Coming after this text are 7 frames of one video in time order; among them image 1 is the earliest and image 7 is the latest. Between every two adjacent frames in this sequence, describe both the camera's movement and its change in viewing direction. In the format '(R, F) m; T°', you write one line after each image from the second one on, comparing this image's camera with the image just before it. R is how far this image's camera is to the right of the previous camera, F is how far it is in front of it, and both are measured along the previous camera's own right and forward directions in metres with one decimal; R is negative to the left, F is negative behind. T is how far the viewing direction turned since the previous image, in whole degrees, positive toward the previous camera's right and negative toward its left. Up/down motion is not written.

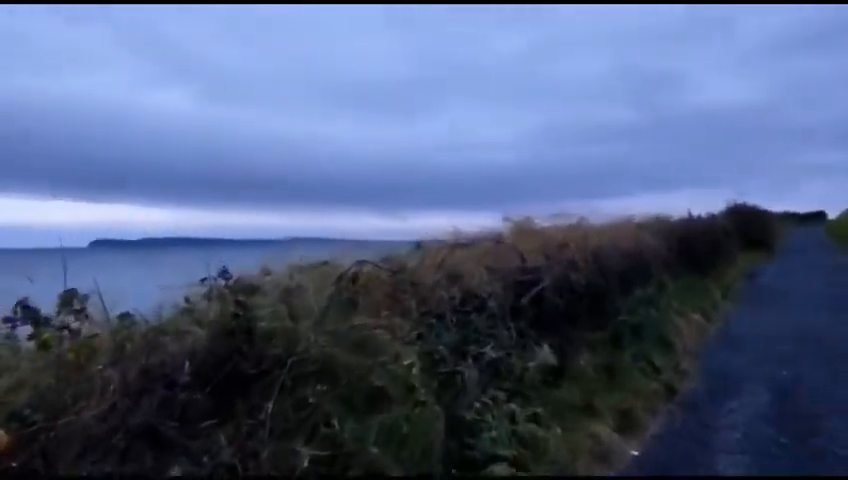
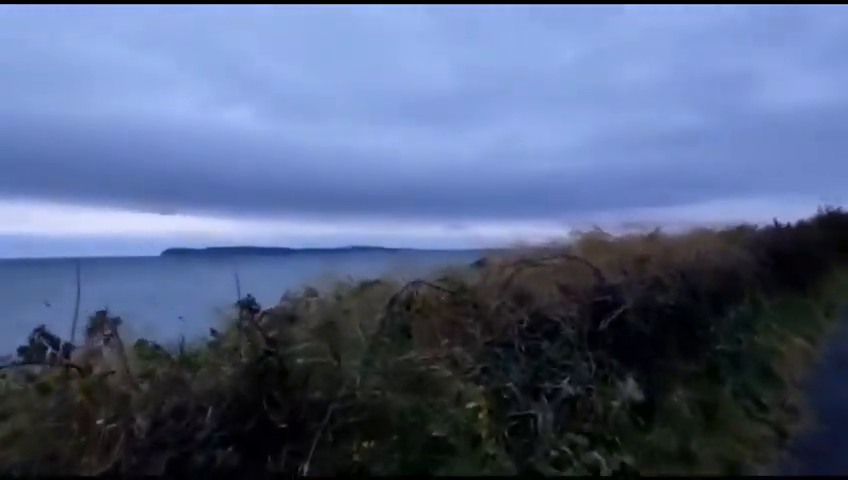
(-0.1, +0.9) m; -6°
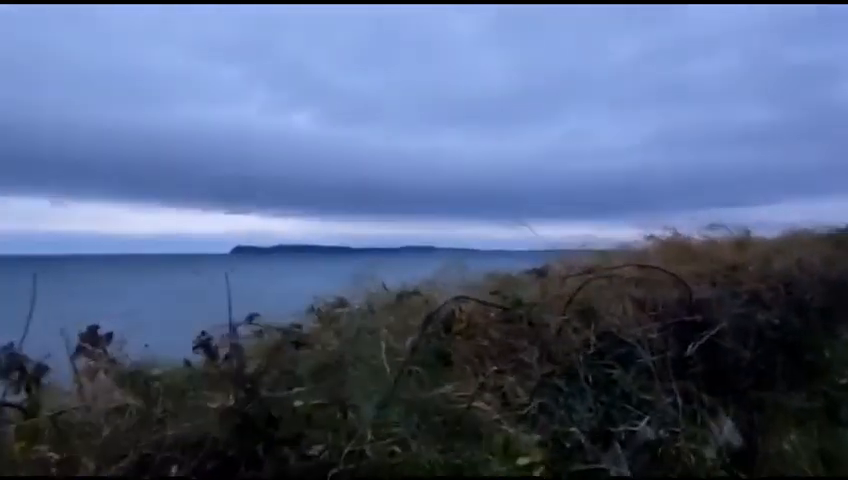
(+0.2, +1.1) m; -7°
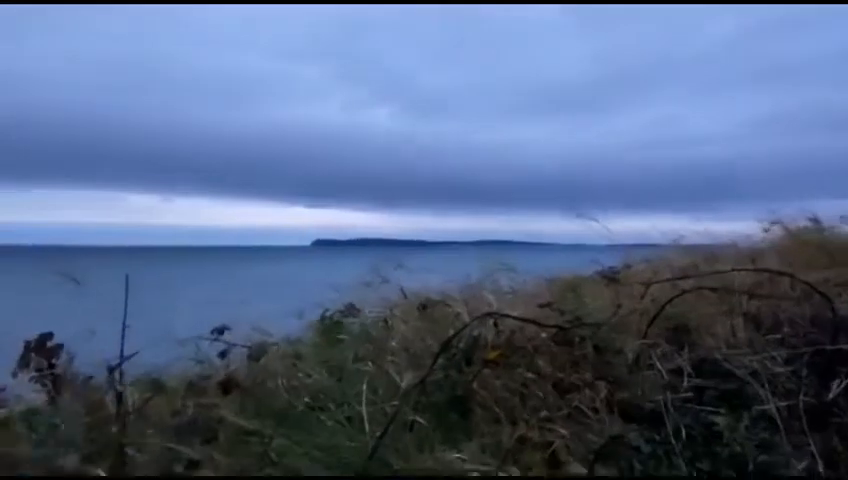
(+0.4, +1.4) m; -9°
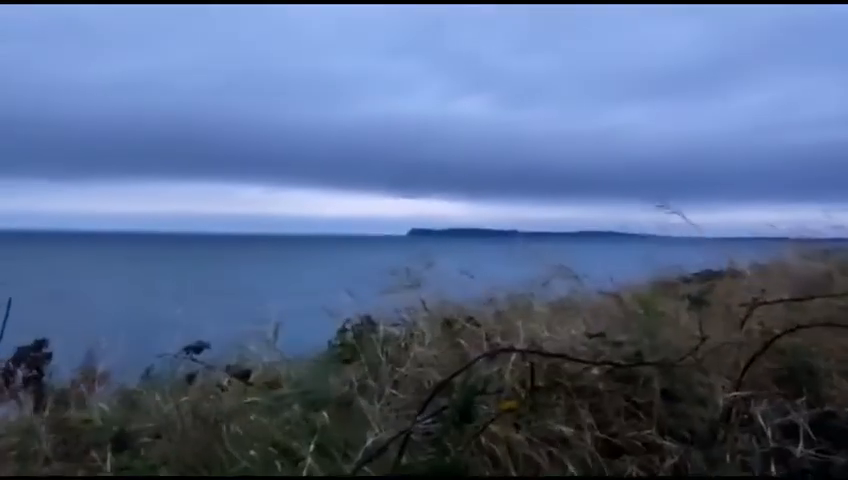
(+0.6, +0.9) m; -11°
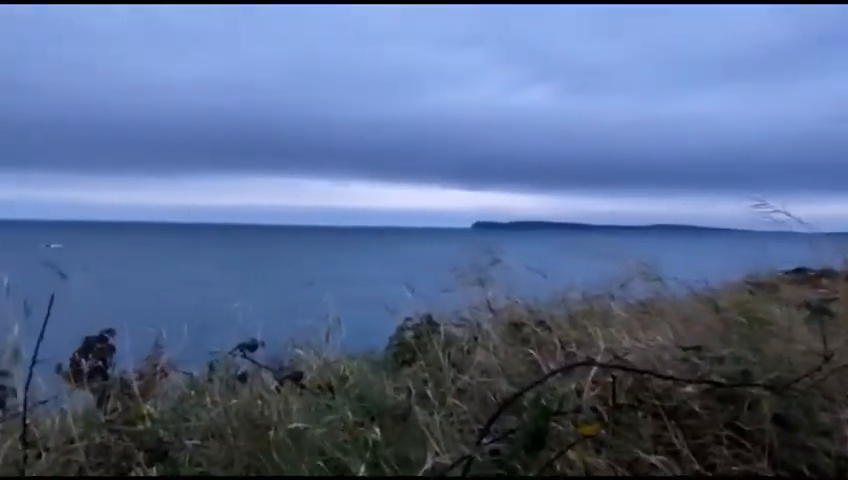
(0.0, +0.3) m; -7°
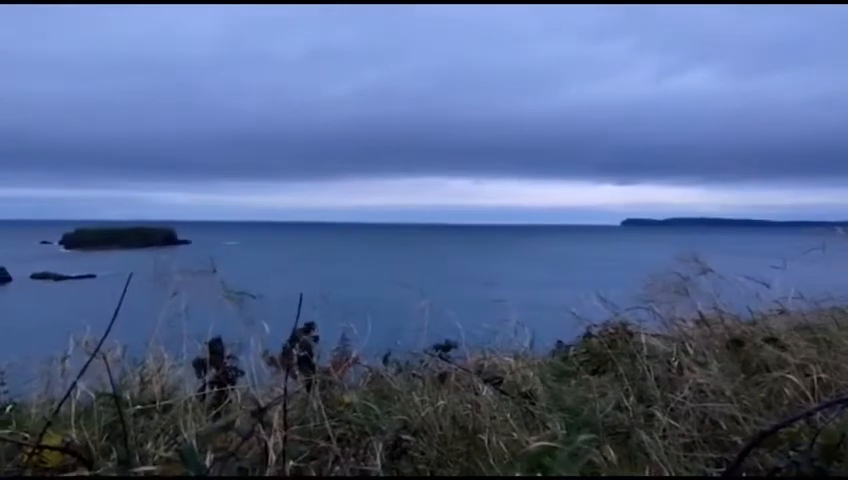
(-0.4, 0.0) m; -16°
